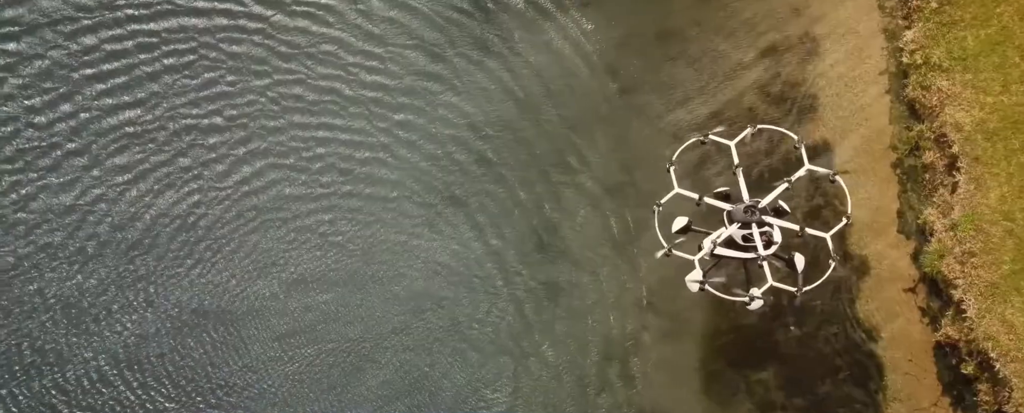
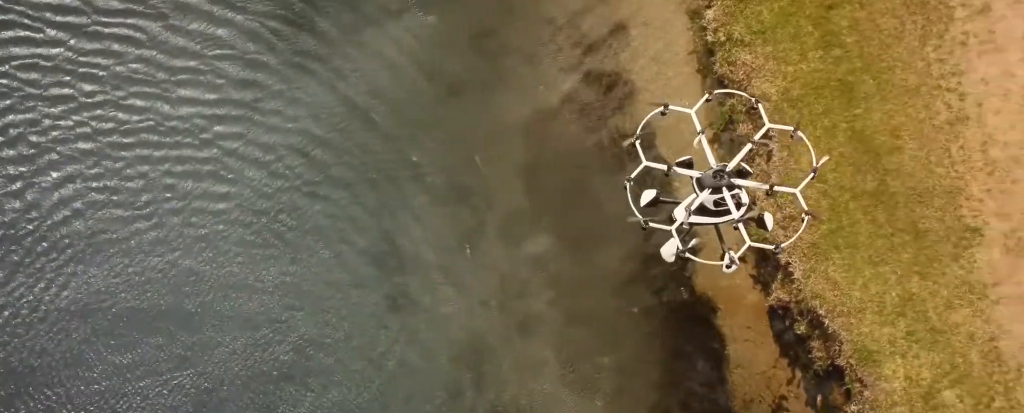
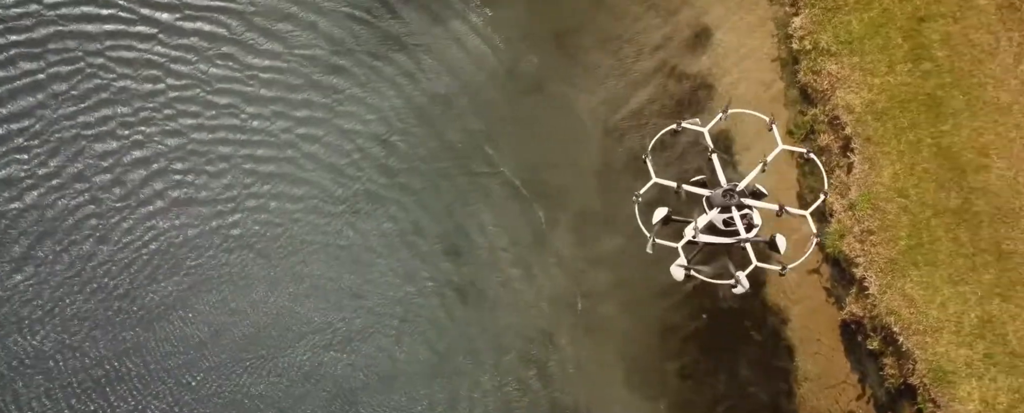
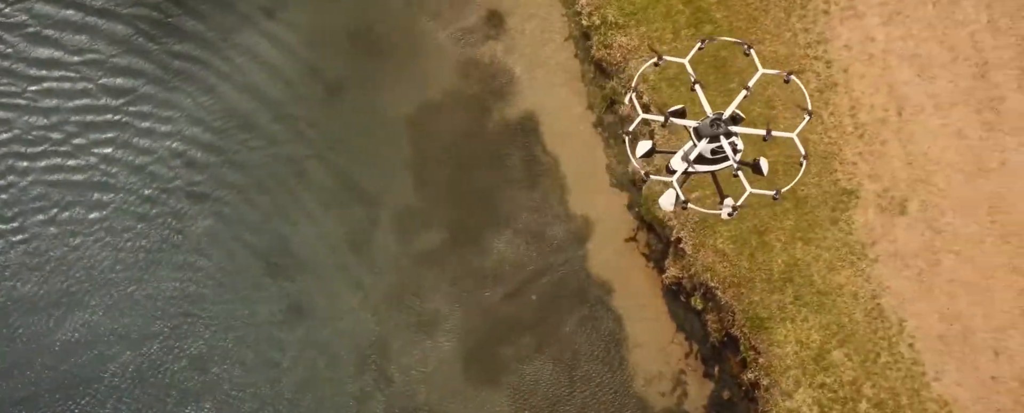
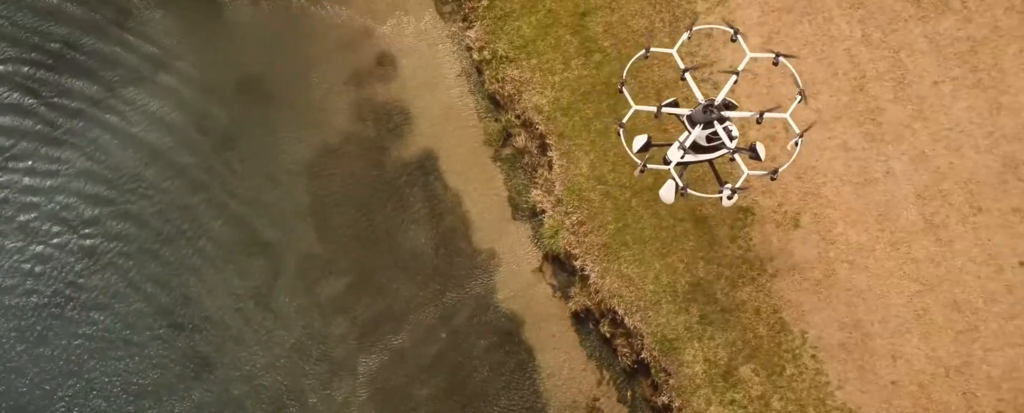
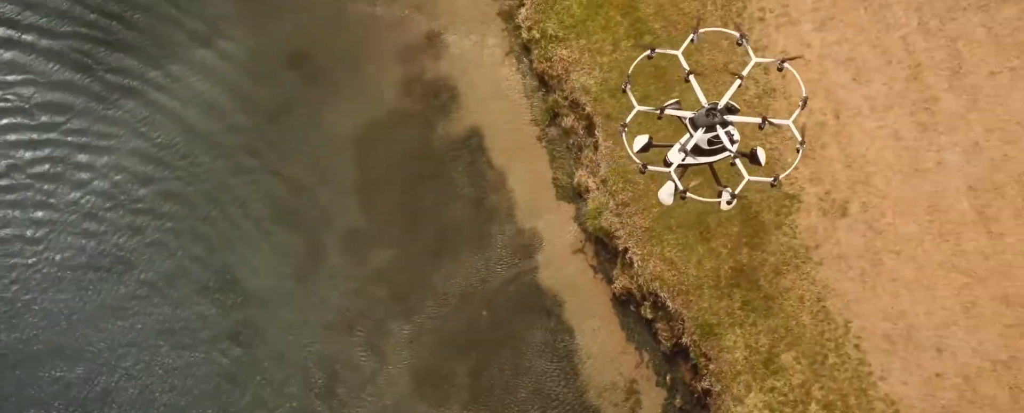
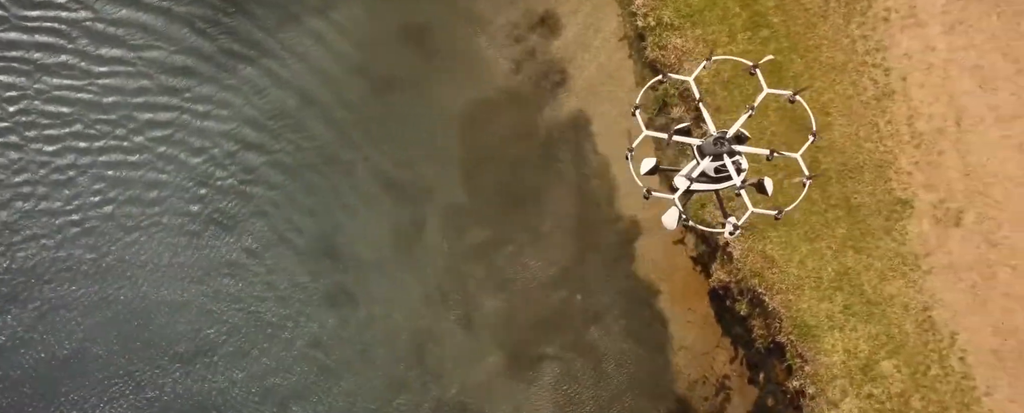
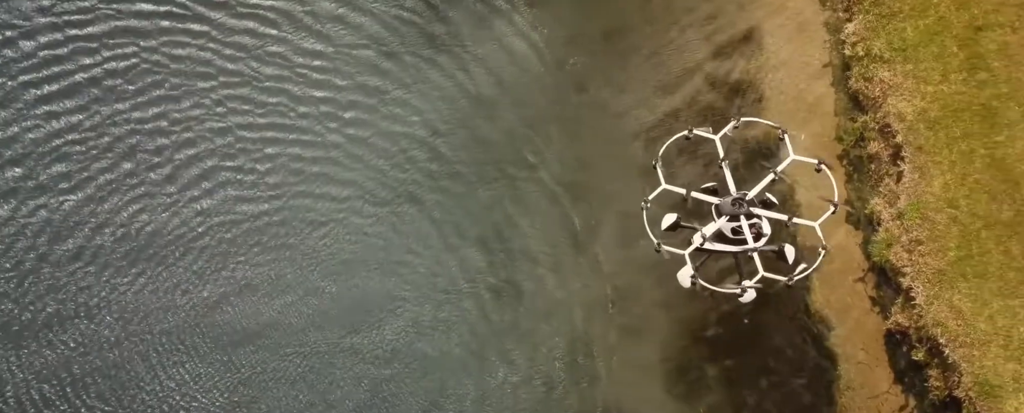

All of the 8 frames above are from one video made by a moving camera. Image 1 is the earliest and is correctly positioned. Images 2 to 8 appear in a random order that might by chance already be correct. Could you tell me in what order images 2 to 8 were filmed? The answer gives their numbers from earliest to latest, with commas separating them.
8, 3, 2, 7, 4, 6, 5
